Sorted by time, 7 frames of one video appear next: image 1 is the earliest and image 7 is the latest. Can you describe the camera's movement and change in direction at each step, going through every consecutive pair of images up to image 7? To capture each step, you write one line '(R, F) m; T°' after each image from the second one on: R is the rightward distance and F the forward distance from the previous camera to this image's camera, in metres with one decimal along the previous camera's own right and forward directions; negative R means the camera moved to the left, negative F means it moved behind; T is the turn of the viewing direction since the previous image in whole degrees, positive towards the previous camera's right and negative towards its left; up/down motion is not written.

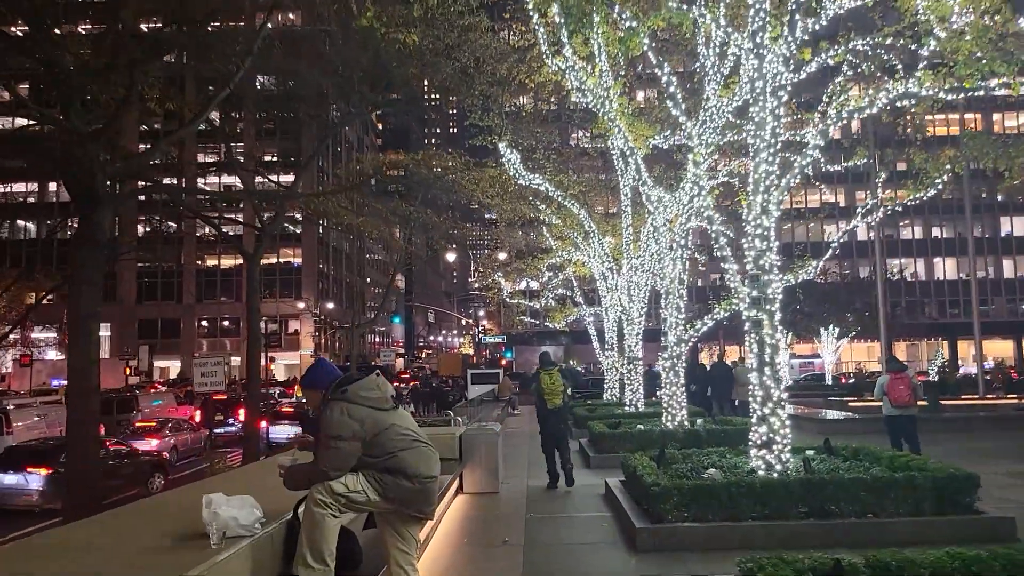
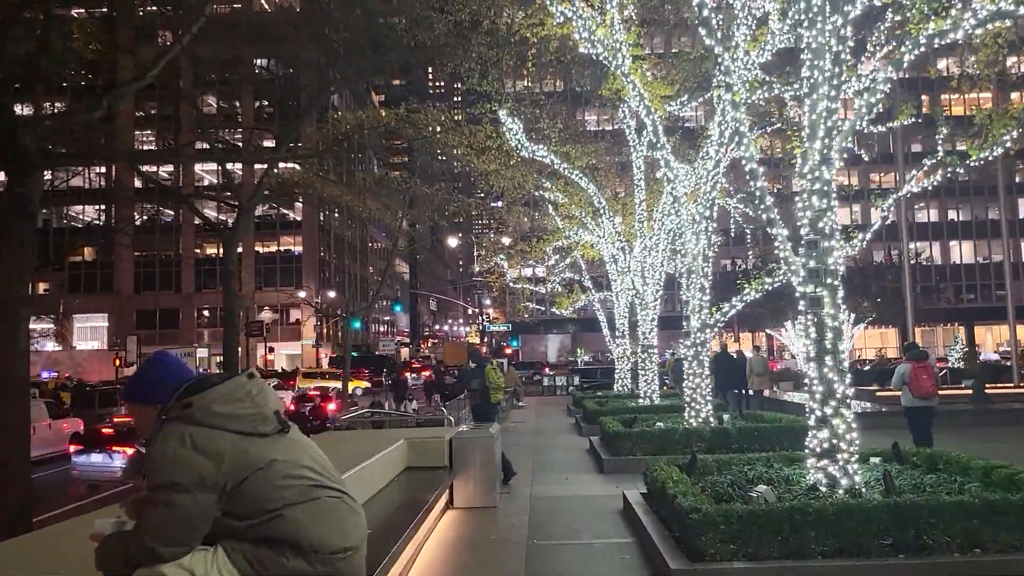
(+0.1, +1.7) m; 0°
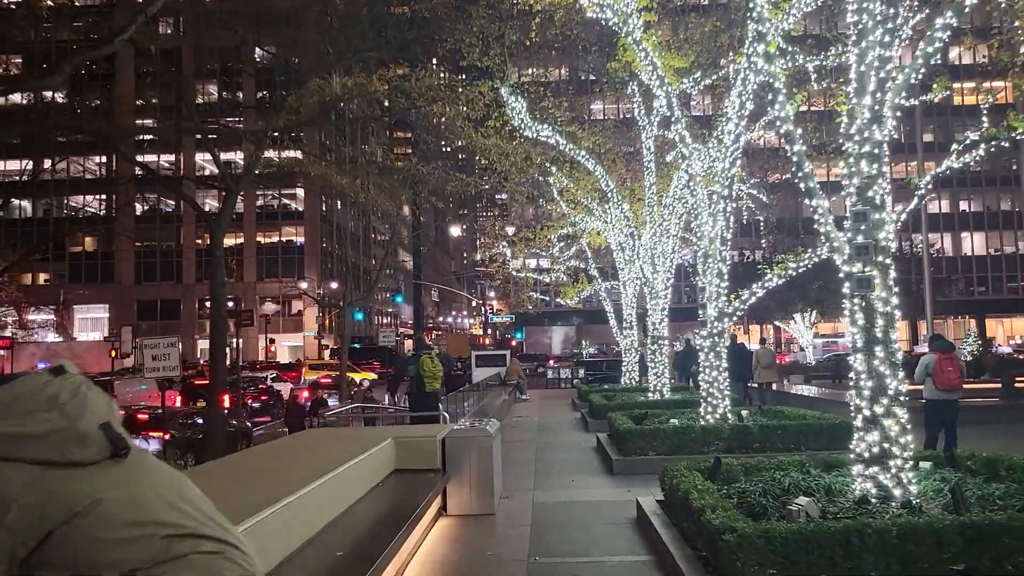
(0.0, +0.9) m; 0°
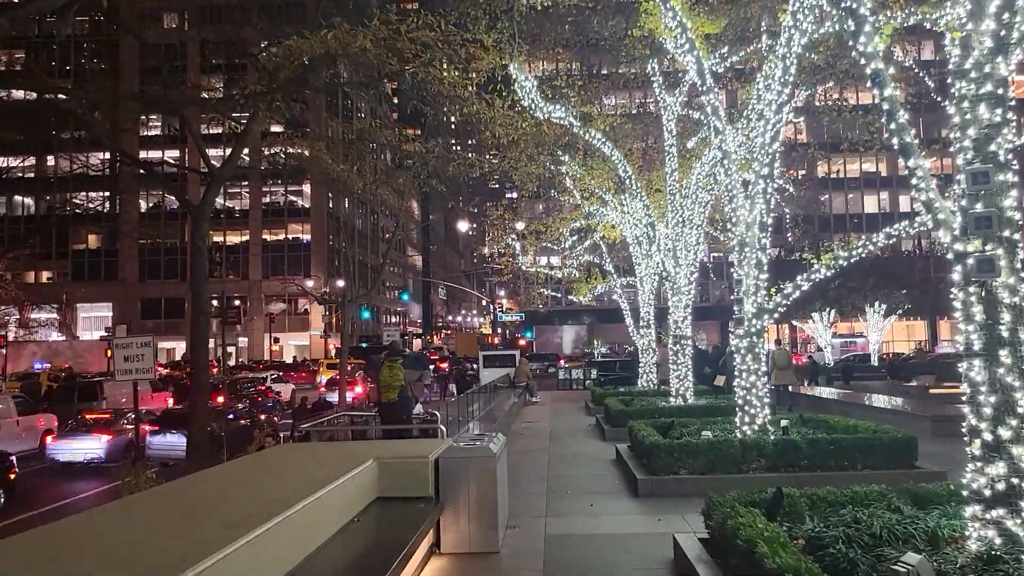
(0.0, +1.4) m; -1°
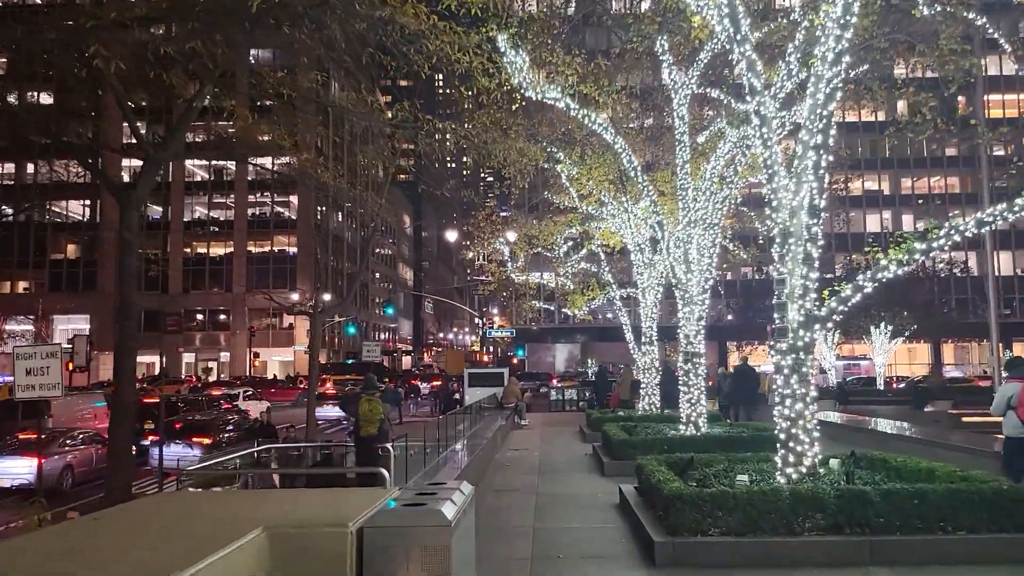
(+0.2, +2.2) m; 0°
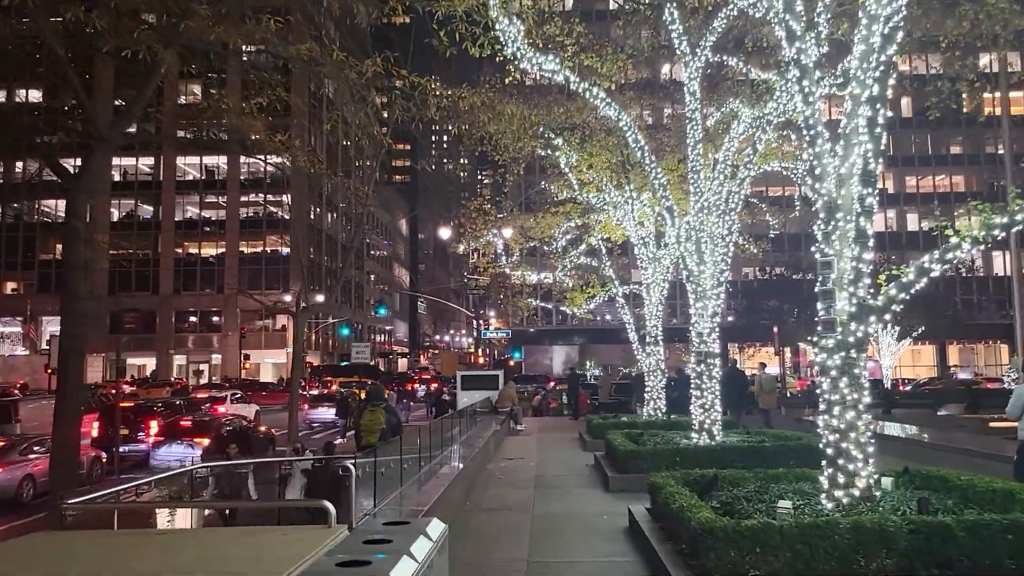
(+0.1, +1.4) m; 0°
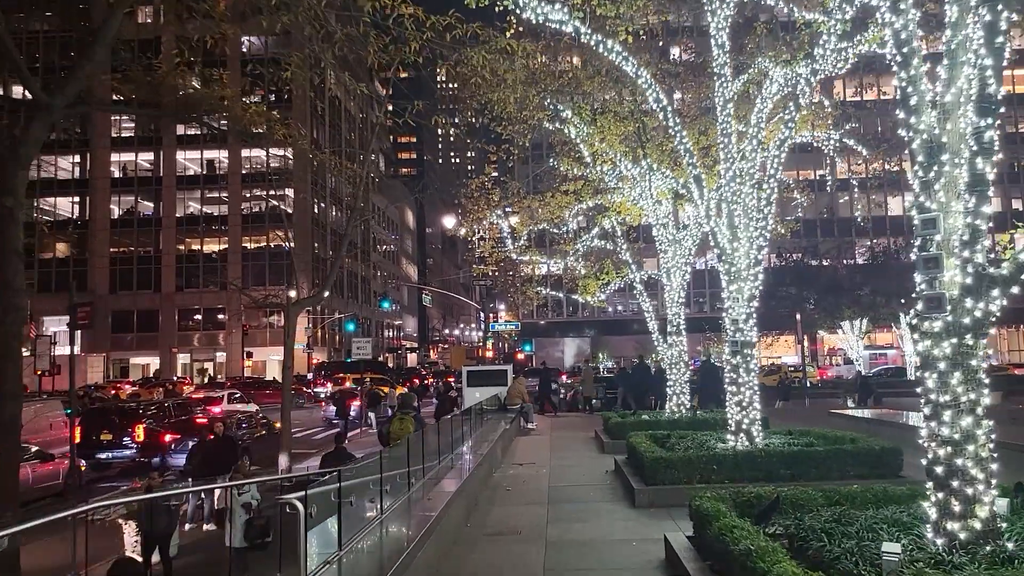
(0.0, +1.5) m; -1°
